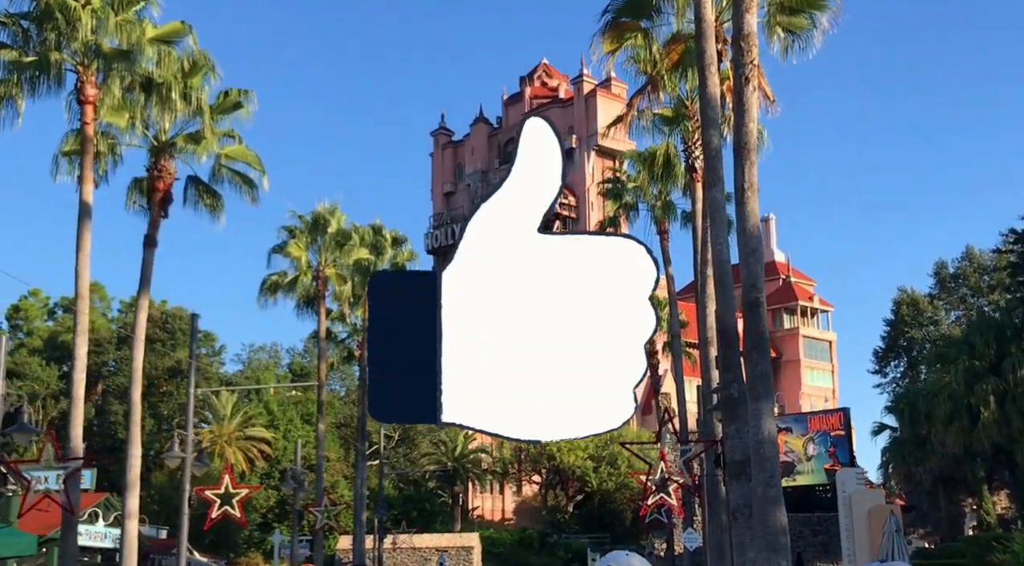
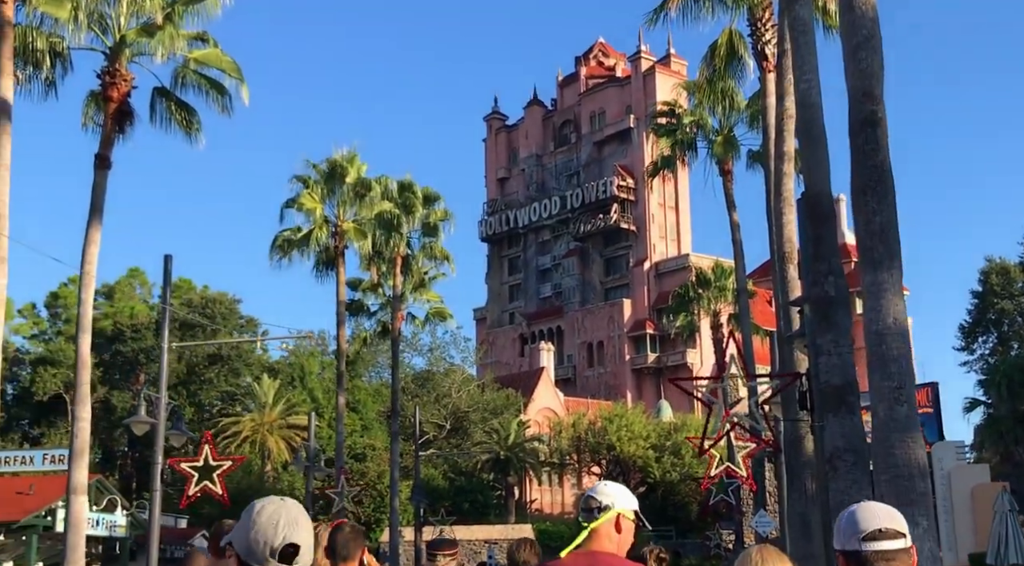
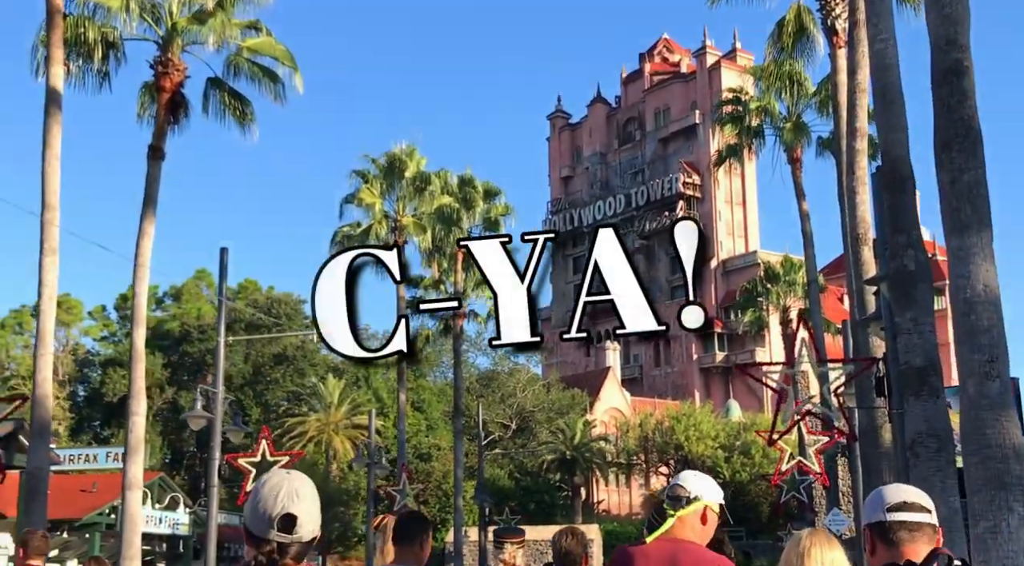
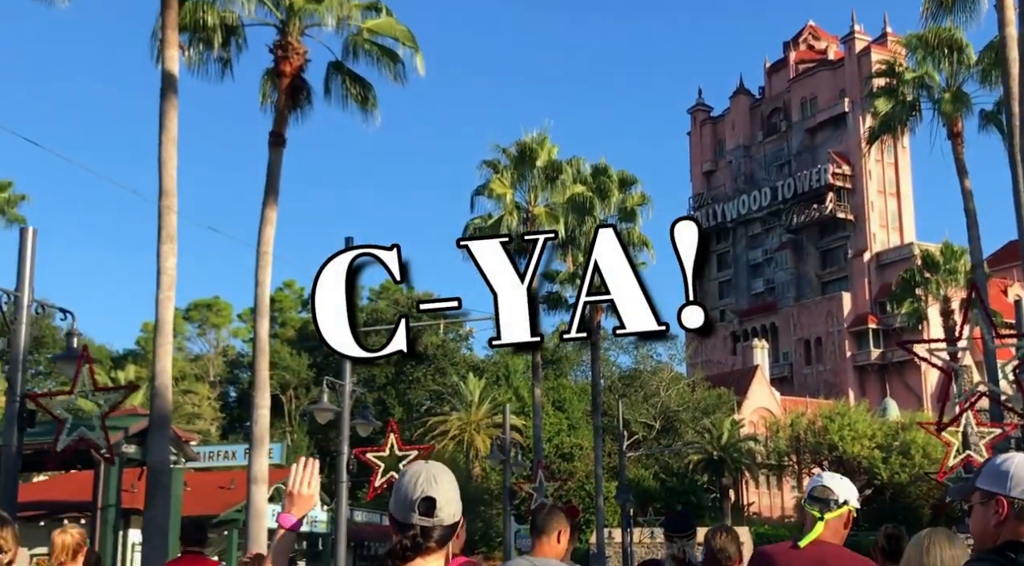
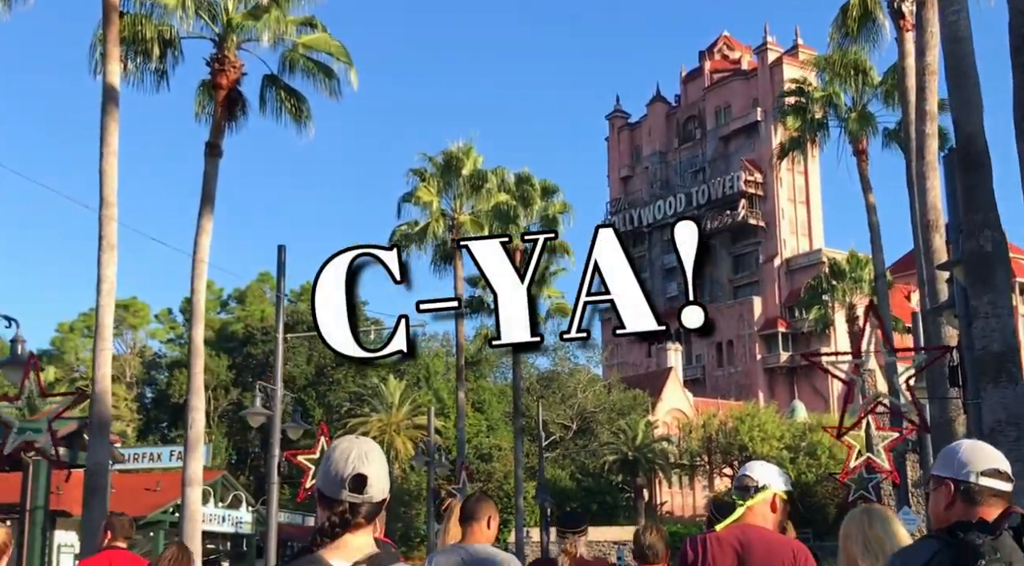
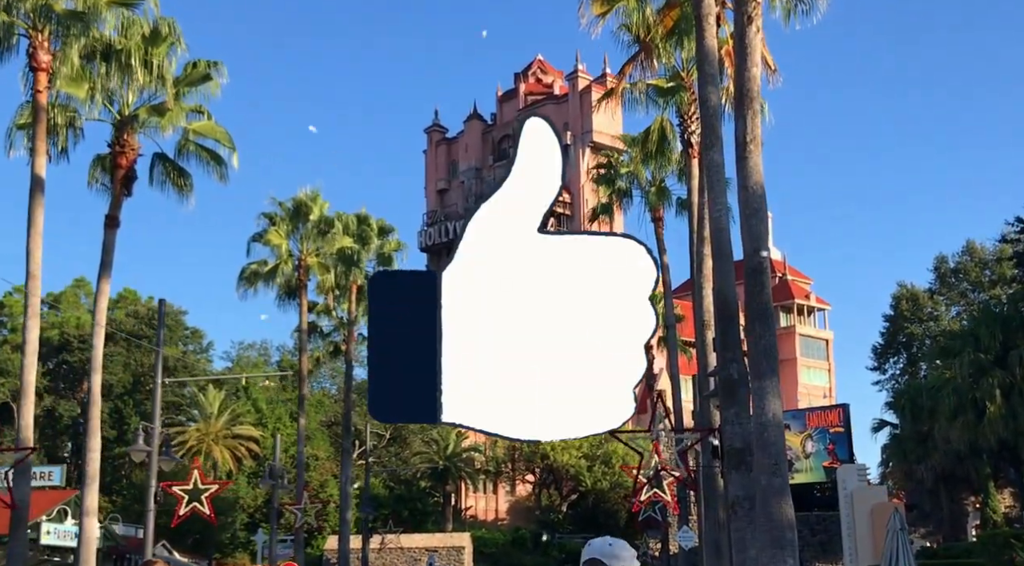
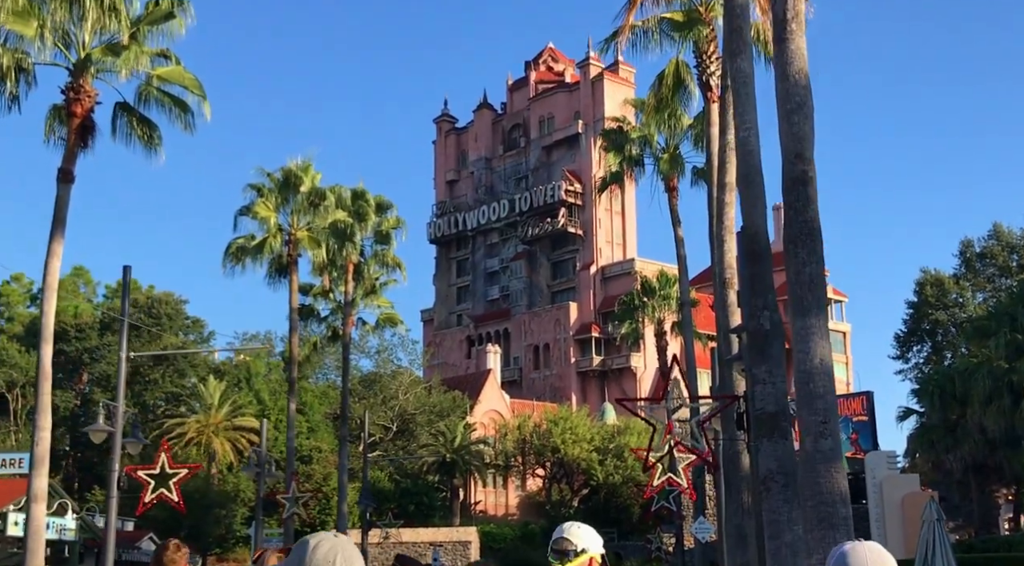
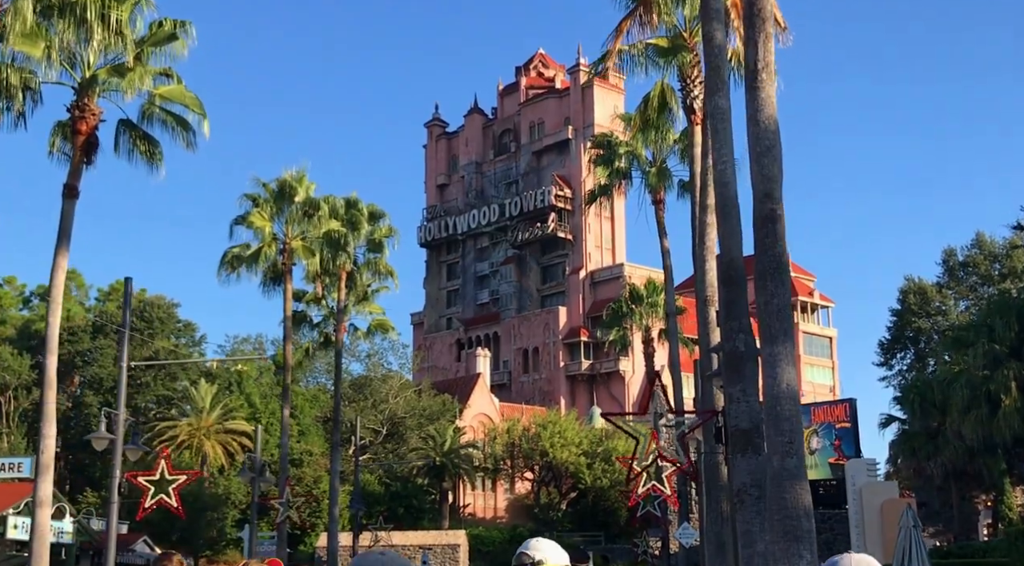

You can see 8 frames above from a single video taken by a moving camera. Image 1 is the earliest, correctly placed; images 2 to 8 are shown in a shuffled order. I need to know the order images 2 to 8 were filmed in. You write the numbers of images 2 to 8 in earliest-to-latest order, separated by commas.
6, 8, 7, 2, 3, 5, 4
